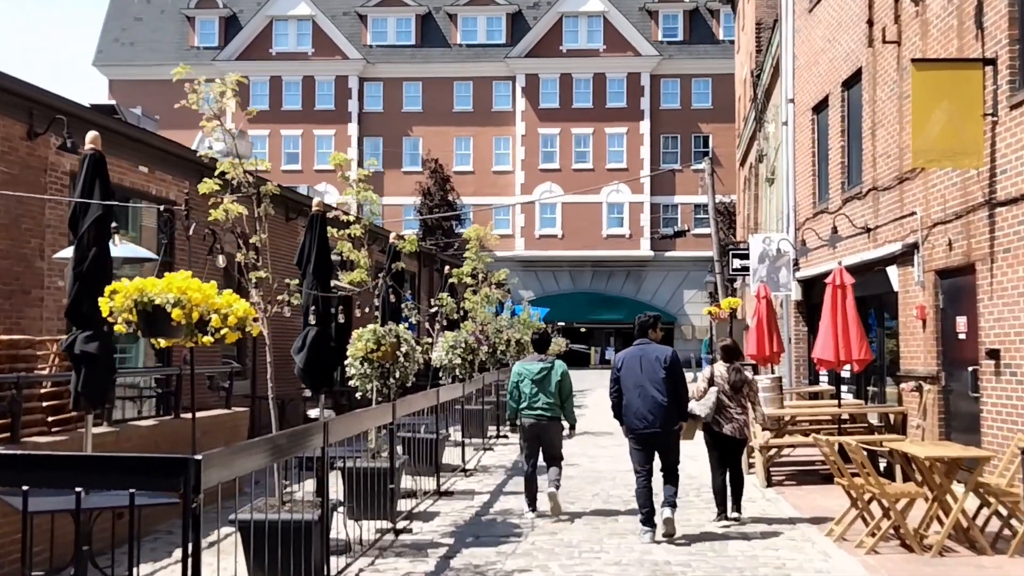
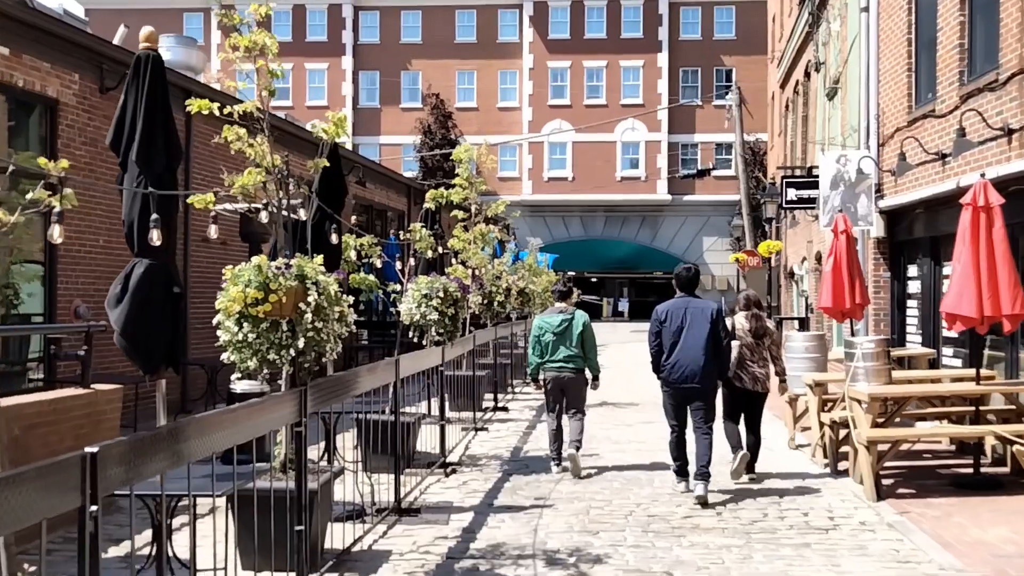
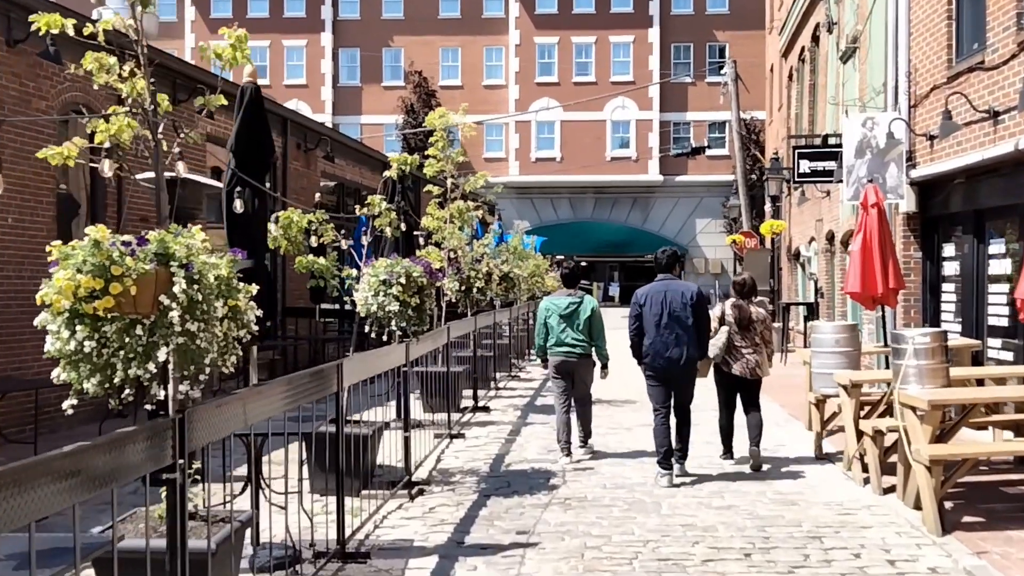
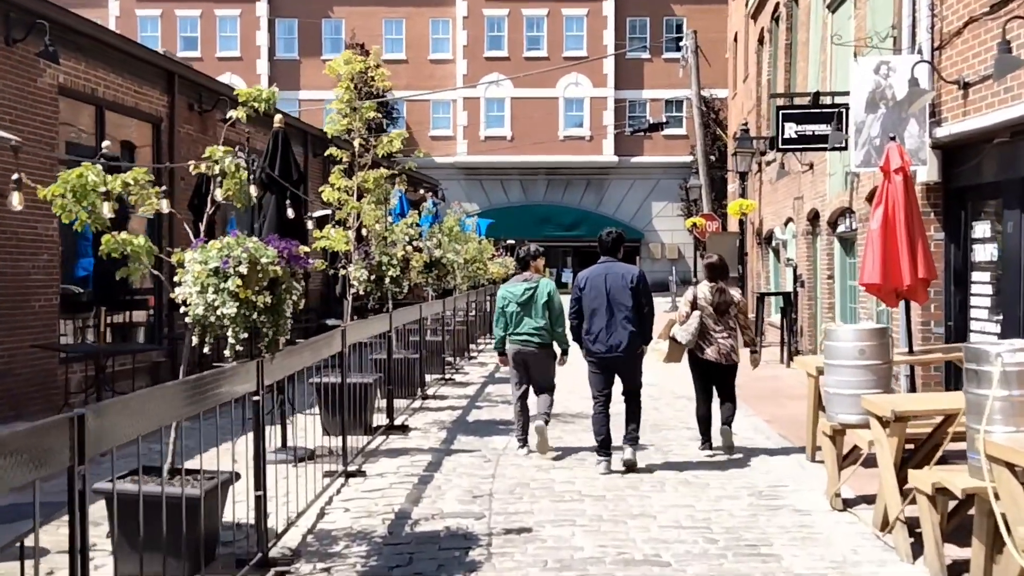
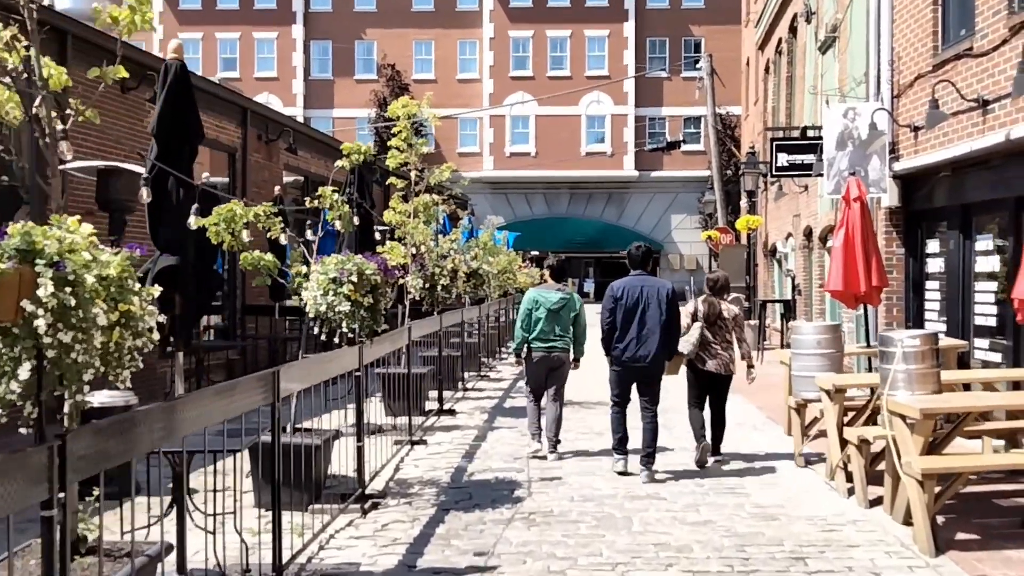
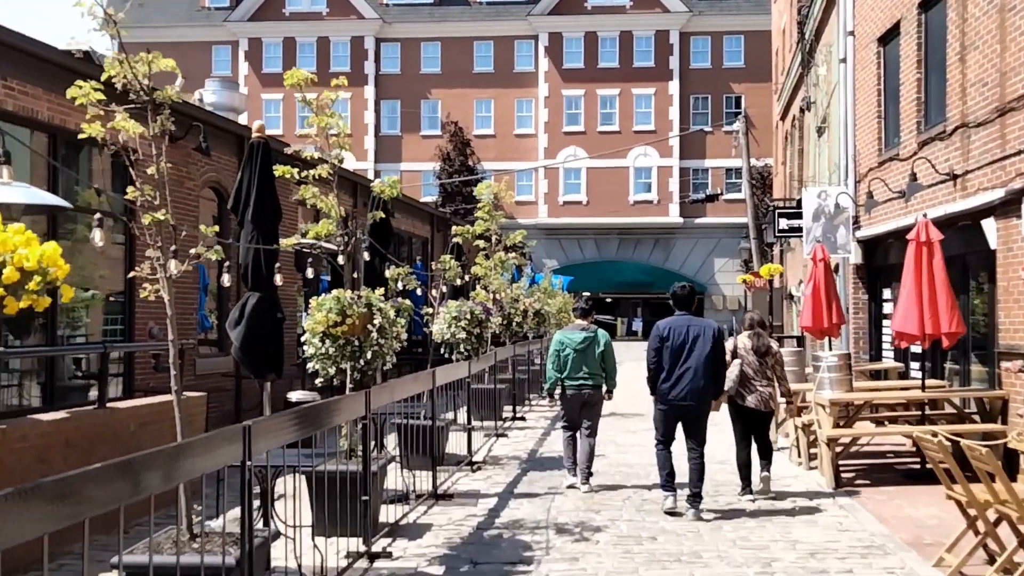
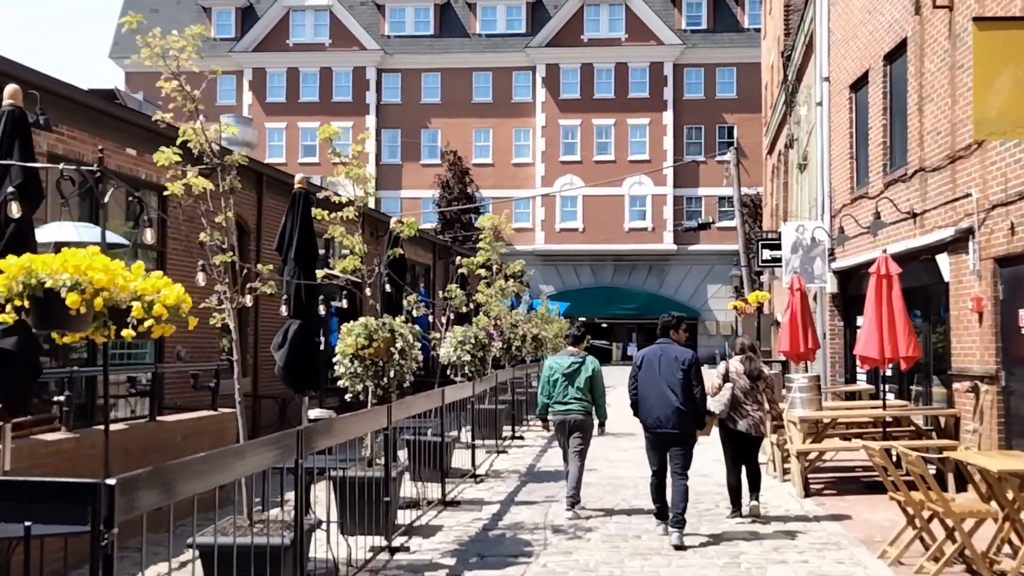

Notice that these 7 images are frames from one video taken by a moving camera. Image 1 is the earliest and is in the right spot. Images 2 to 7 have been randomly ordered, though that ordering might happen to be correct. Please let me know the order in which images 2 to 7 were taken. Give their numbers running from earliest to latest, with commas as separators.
7, 6, 2, 3, 5, 4
